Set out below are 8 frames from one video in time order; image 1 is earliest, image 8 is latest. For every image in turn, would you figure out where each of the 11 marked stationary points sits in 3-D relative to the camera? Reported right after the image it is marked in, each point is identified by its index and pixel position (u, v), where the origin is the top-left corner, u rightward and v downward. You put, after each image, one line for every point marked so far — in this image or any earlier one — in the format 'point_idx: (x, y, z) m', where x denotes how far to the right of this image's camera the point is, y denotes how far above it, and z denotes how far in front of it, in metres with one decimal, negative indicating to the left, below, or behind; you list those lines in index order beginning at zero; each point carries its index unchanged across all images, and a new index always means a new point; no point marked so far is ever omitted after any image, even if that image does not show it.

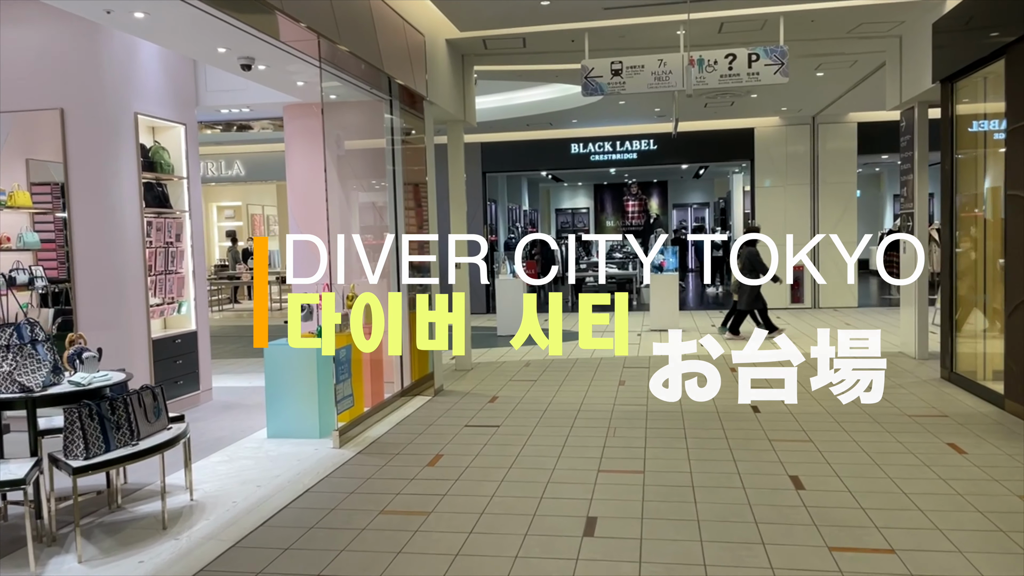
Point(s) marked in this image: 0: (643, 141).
0: (+2.1, +2.4, +13.0) m
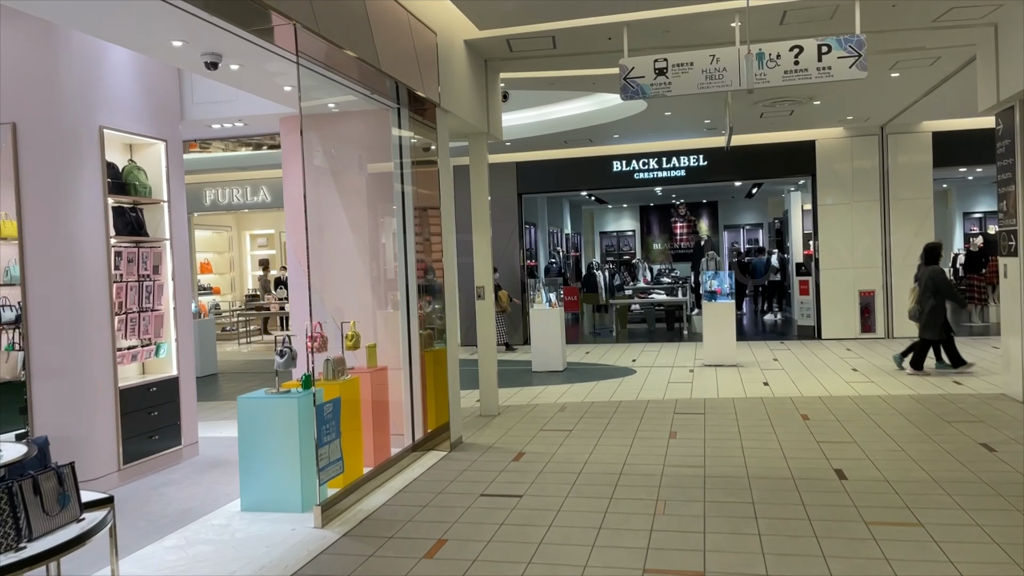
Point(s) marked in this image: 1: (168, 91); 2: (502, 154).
0: (+2.7, +2.0, +11.9) m
1: (-2.4, +1.4, +5.6) m
2: (-0.2, +2.1, +12.4) m
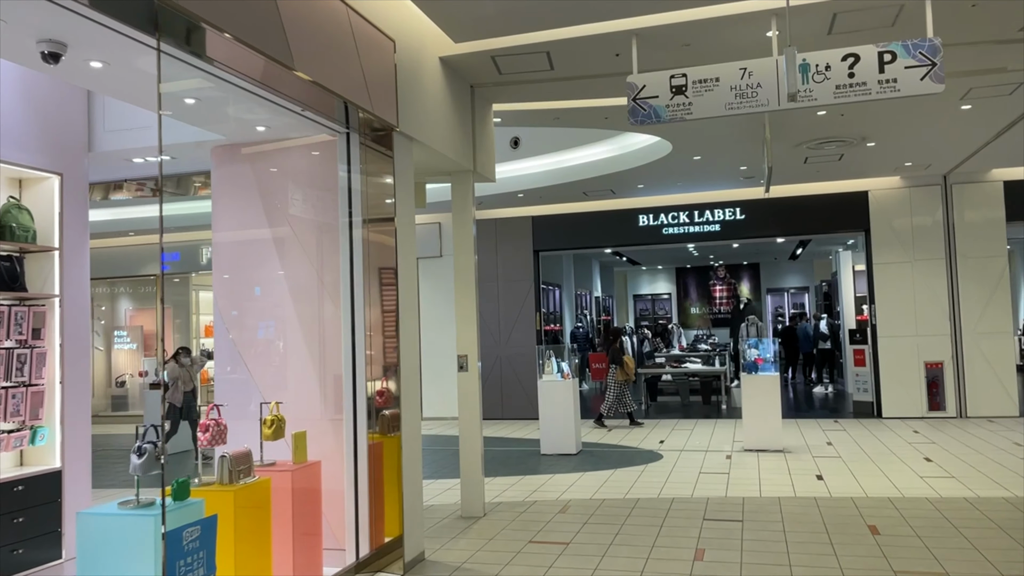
0: (+2.9, +1.0, +10.7) m
1: (-2.5, +1.0, +4.6) m
2: (+0.1, +1.1, +11.4) m
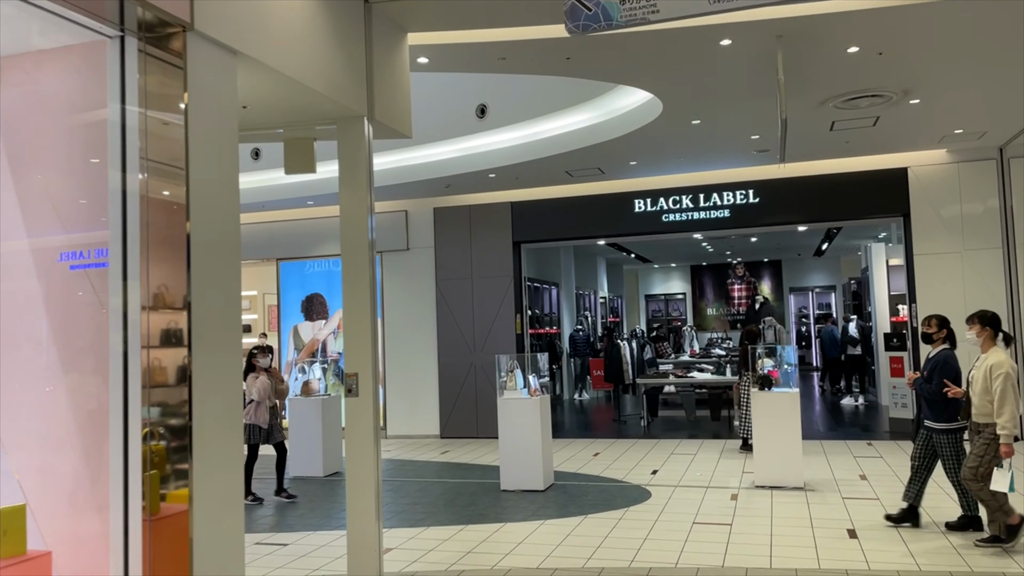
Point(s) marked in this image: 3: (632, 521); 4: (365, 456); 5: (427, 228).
0: (+2.6, +1.1, +9.0) m
1: (-3.0, +1.0, +3.1) m
2: (-0.2, +1.2, +9.8) m
3: (+0.8, -1.6, +5.5) m
4: (-0.7, -0.8, +4.0) m
5: (-1.1, +0.8, +10.1) m
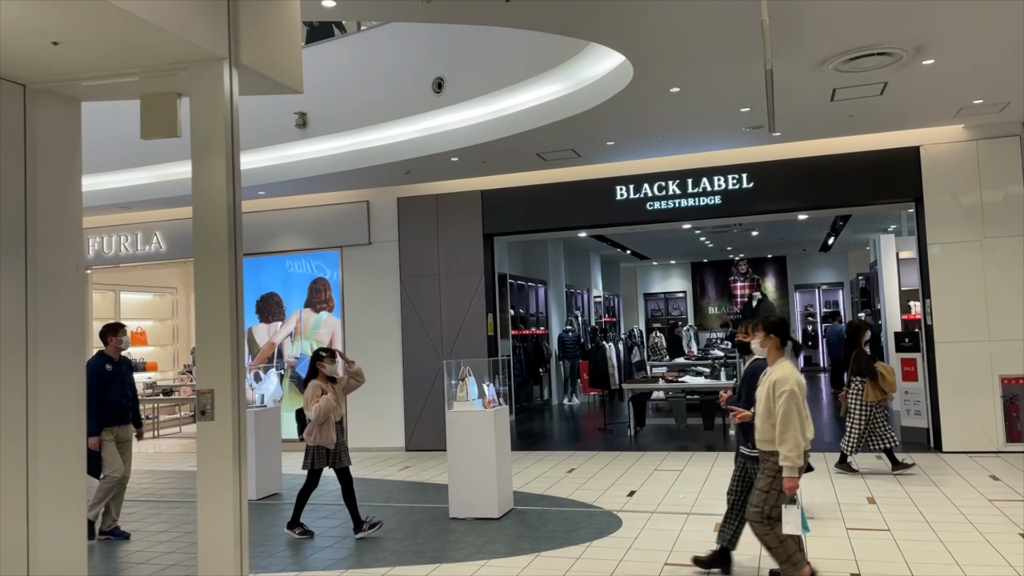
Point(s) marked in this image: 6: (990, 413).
0: (+2.2, +1.1, +8.1) m
1: (-3.4, +1.0, +2.2) m
2: (-0.6, +1.2, +8.9) m
3: (+0.5, -1.6, +4.6) m
4: (-1.1, -0.8, +3.1) m
5: (-1.4, +0.8, +9.2) m
6: (+4.5, -1.2, +7.5) m
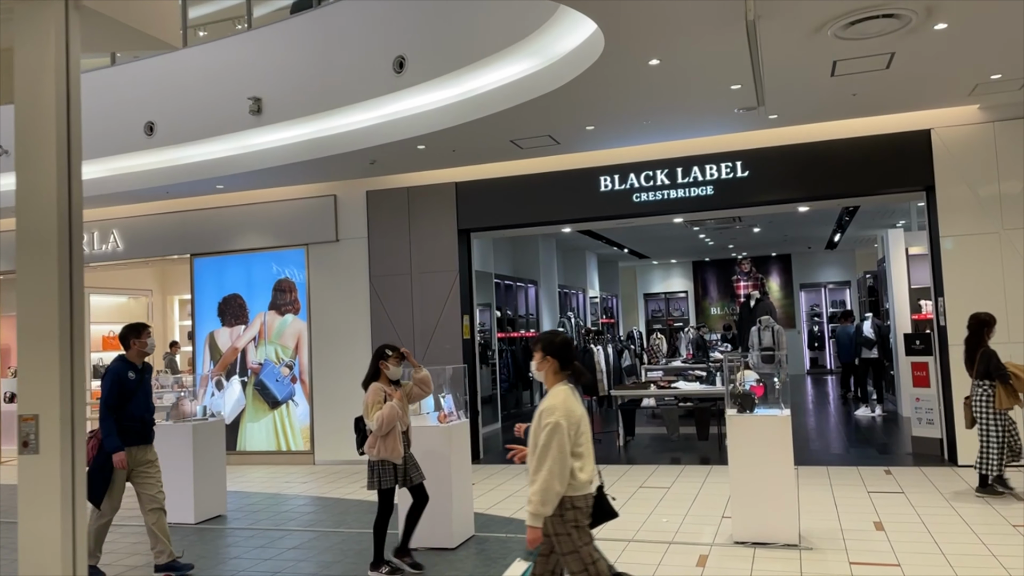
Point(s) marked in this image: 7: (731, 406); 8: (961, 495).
0: (+2.0, +1.1, +7.5) m
1: (-3.7, +1.0, +1.6) m
2: (-0.8, +1.2, +8.3) m
3: (+0.2, -1.5, +3.9) m
4: (-1.4, -0.8, +2.4) m
5: (-1.6, +0.8, +8.5) m
6: (+4.2, -1.1, +6.8) m
7: (+1.4, -0.7, +5.0) m
8: (+3.4, -1.5, +5.9) m
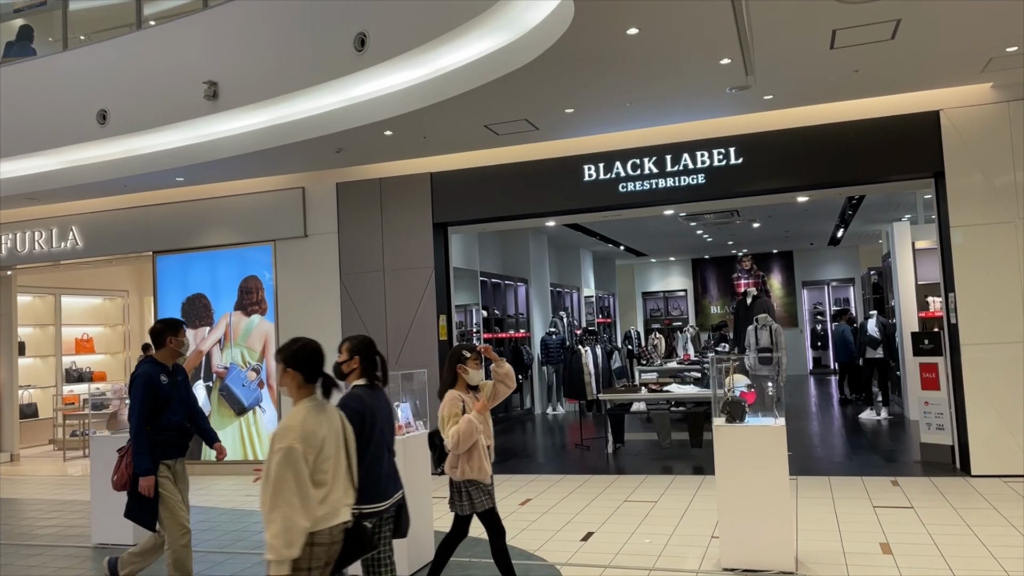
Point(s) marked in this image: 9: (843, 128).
0: (+1.8, +1.2, +6.9) m
1: (-4.0, +1.0, +1.1) m
2: (-1.0, +1.2, +7.7) m
3: (0.0, -1.5, +3.4) m
4: (-1.6, -0.8, +1.9) m
5: (-1.8, +0.8, +8.0) m
6: (+4.0, -1.1, +6.2) m
7: (+1.2, -0.7, +4.4) m
8: (+3.2, -1.5, +5.4) m
9: (+2.8, +1.3, +6.6) m
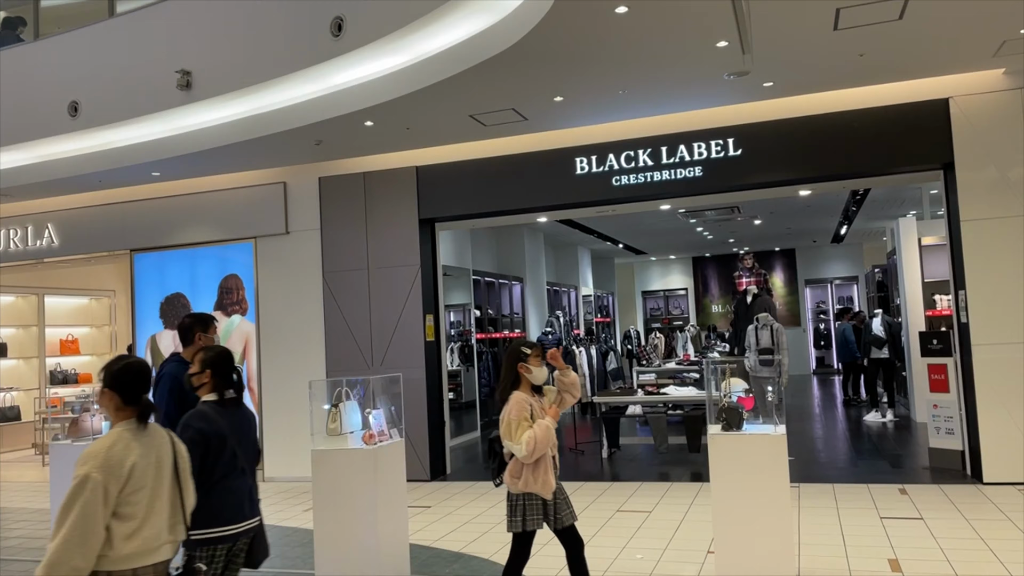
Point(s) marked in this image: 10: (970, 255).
0: (+1.7, +1.2, +6.6) m
1: (-4.1, +1.0, +0.8) m
2: (-1.1, +1.2, +7.4) m
3: (-0.1, -1.5, +3.1) m
4: (-1.7, -0.8, +1.6) m
5: (-1.9, +0.8, +7.7) m
6: (+3.9, -1.1, +5.9) m
7: (+1.1, -0.7, +4.1) m
8: (+3.1, -1.5, +5.1) m
9: (+2.7, +1.4, +6.3) m
10: (+3.5, +0.3, +6.1) m
